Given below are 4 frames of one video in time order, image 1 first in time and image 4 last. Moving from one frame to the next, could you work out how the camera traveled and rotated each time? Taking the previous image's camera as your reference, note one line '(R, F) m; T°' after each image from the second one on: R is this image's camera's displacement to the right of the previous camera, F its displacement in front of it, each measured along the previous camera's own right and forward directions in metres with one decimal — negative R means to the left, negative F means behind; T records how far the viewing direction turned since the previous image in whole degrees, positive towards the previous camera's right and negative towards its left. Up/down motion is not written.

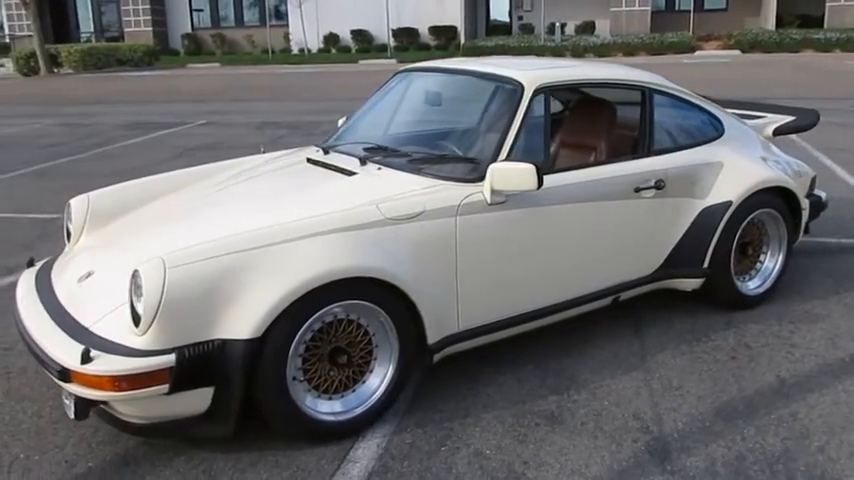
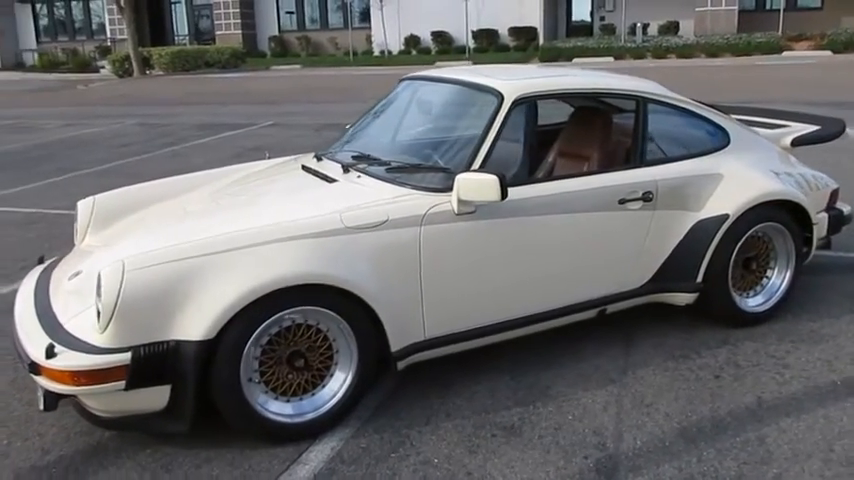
(+0.5, 0.0) m; -6°
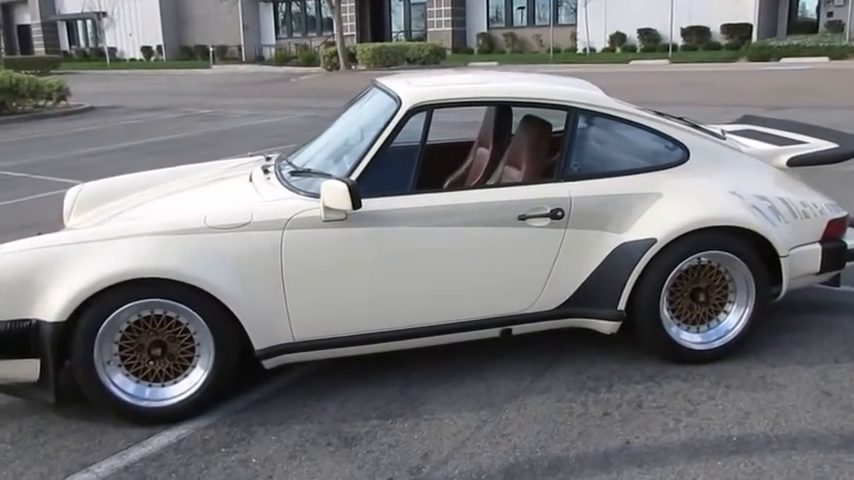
(+1.6, +0.2) m; -16°
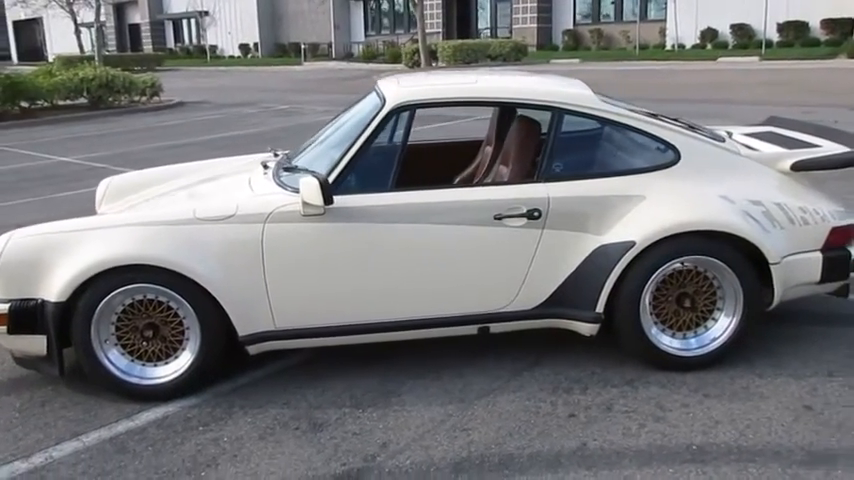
(+0.5, -0.1) m; -6°
